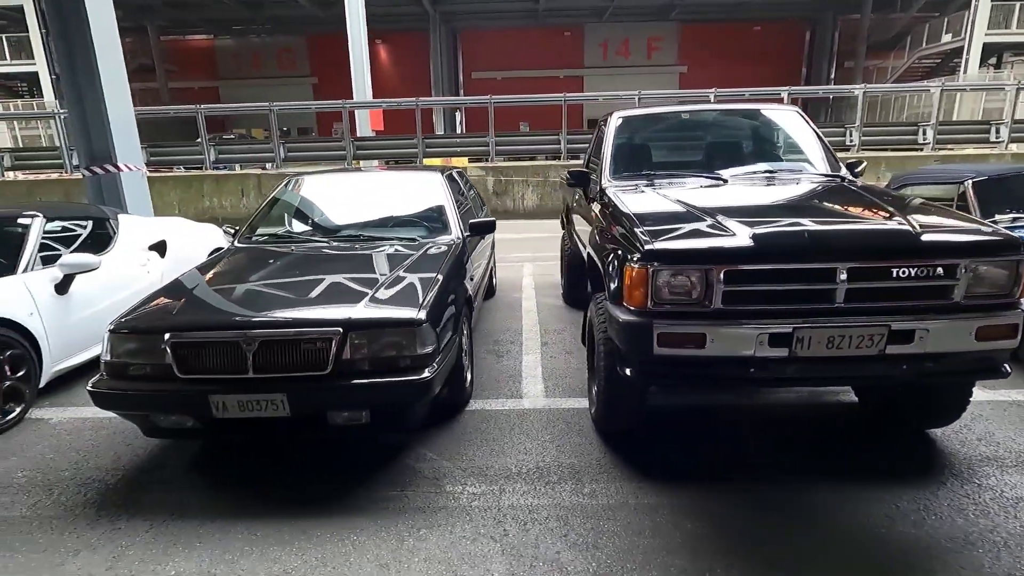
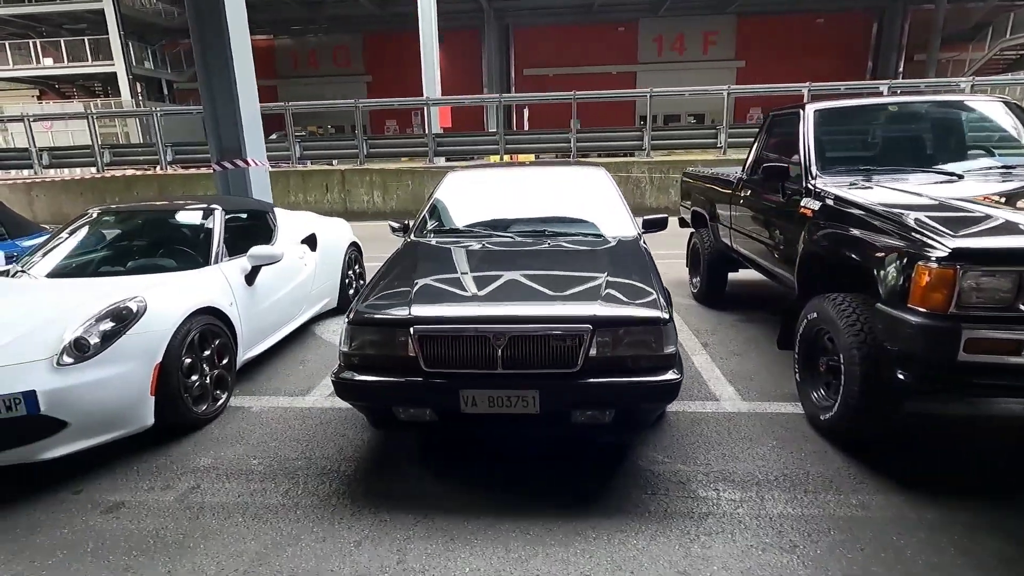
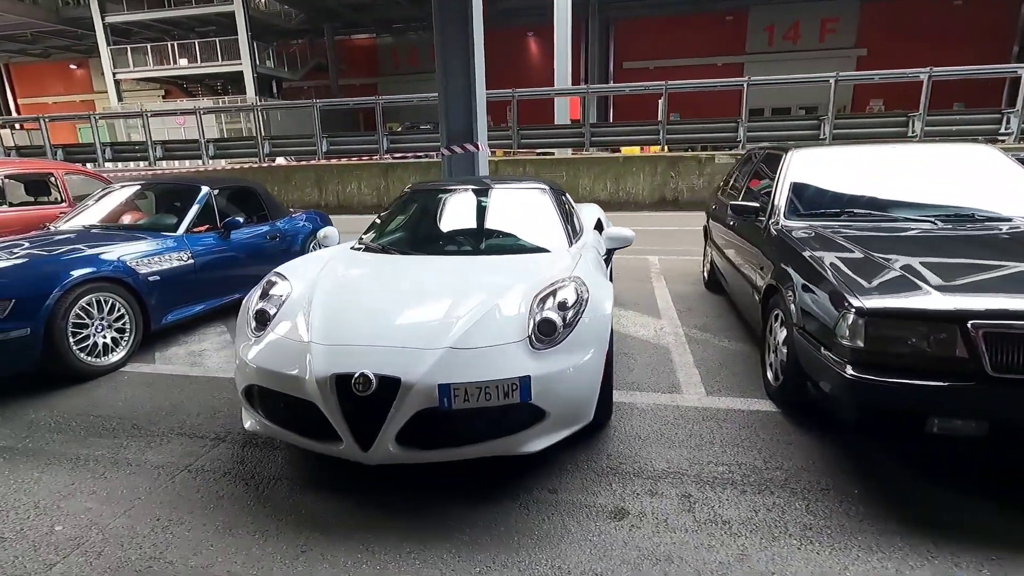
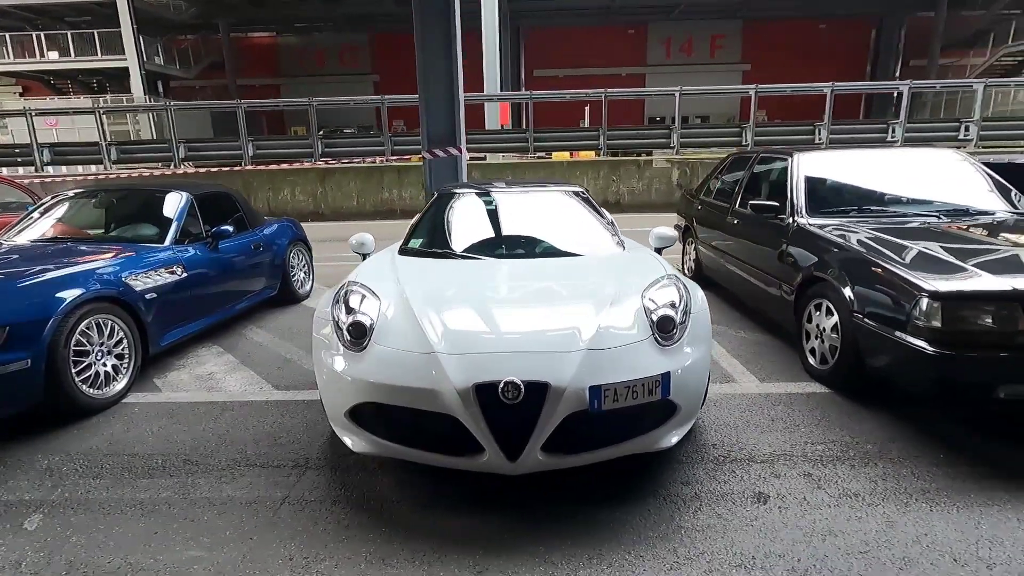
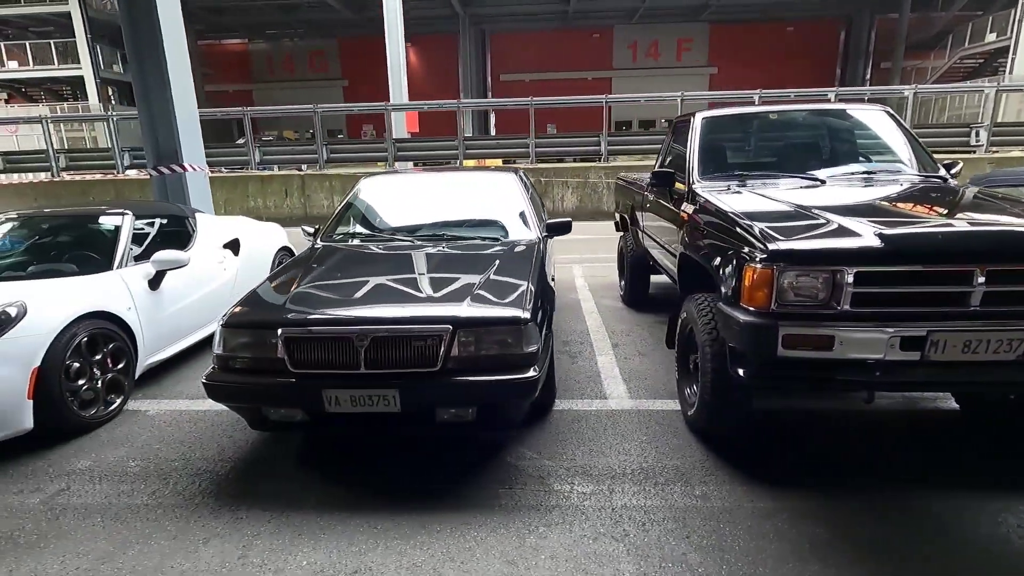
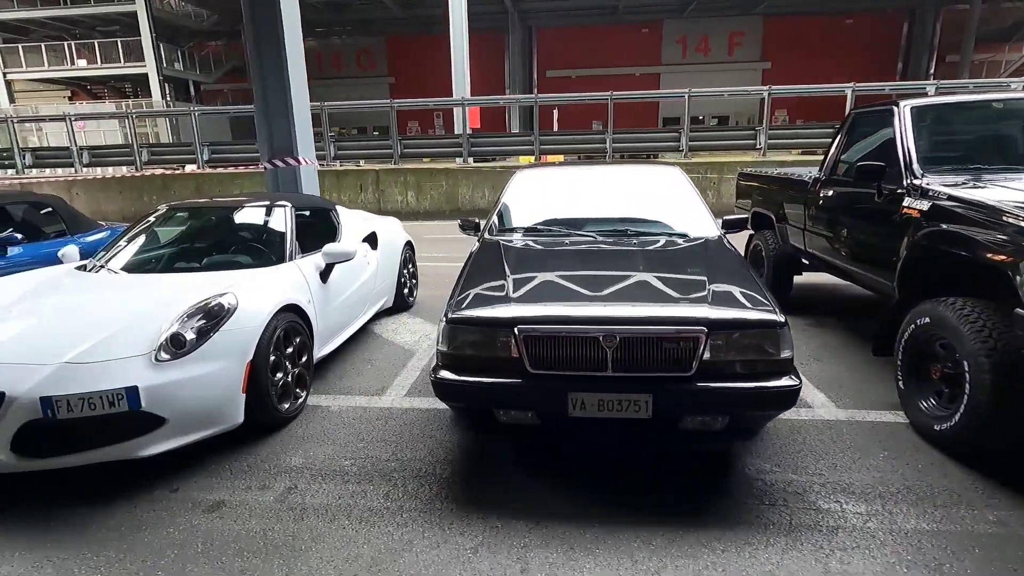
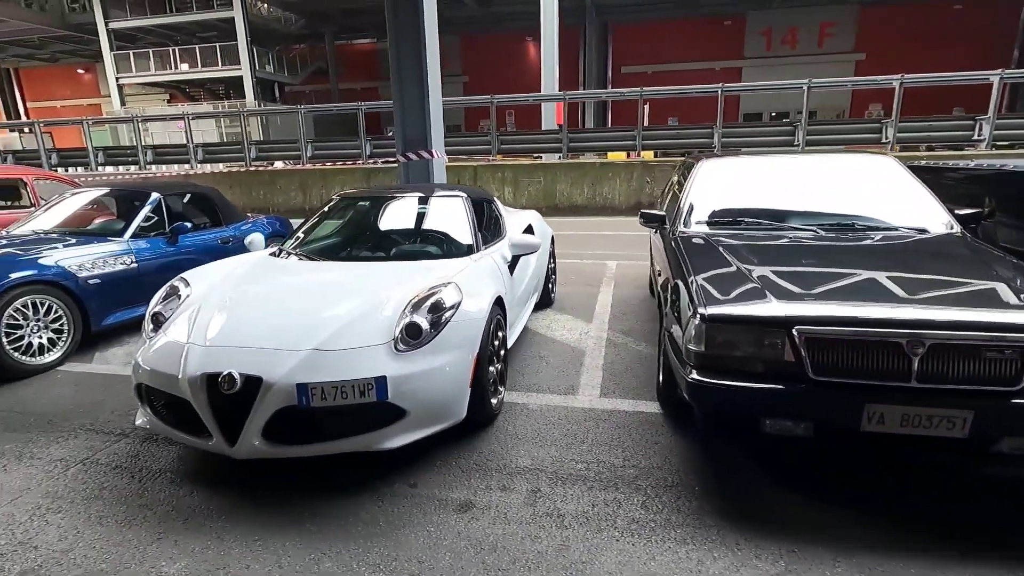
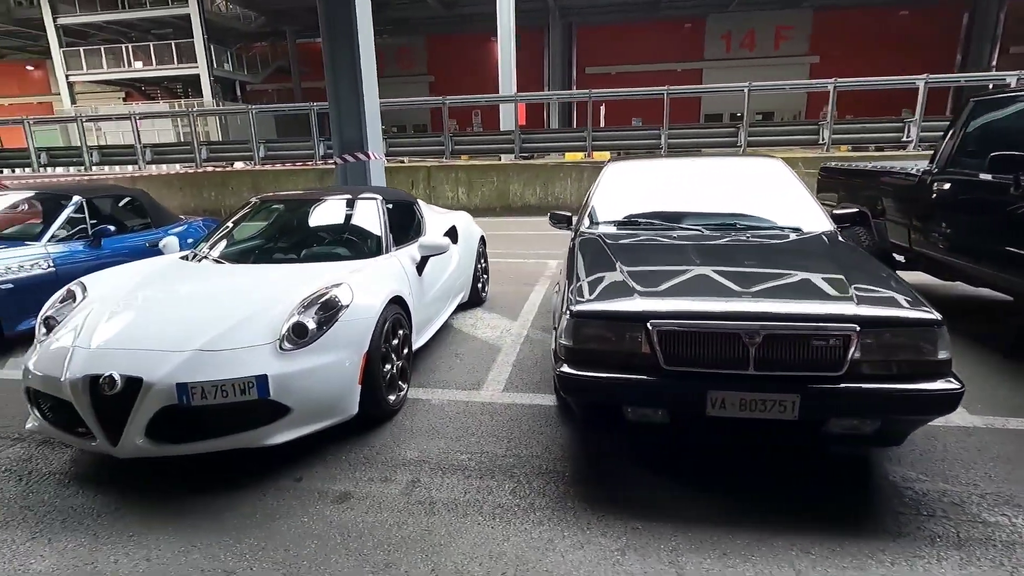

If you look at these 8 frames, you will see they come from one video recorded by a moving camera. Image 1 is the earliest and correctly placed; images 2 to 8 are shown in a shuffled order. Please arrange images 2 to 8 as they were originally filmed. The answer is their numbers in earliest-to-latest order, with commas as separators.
5, 2, 6, 8, 7, 3, 4
